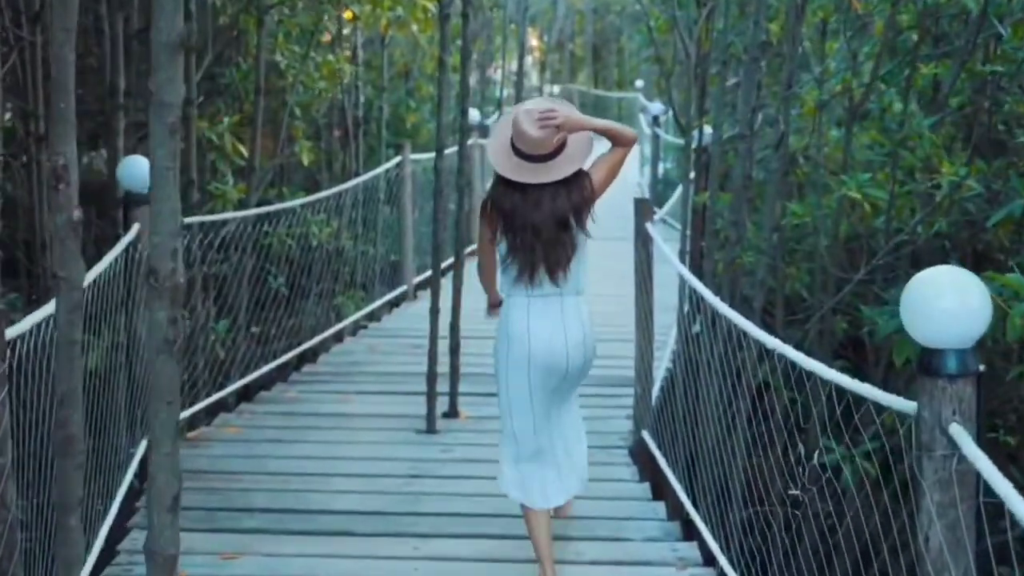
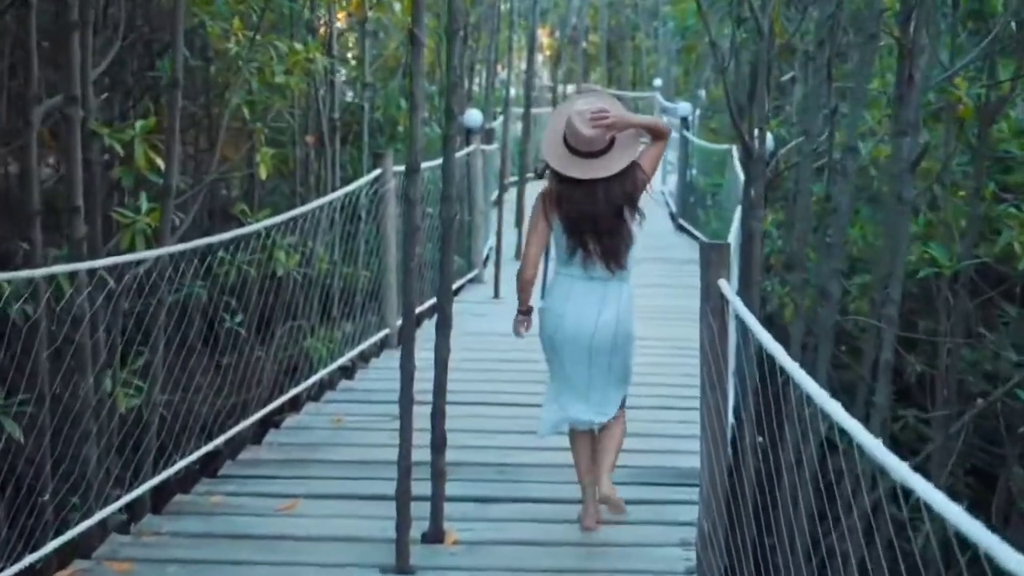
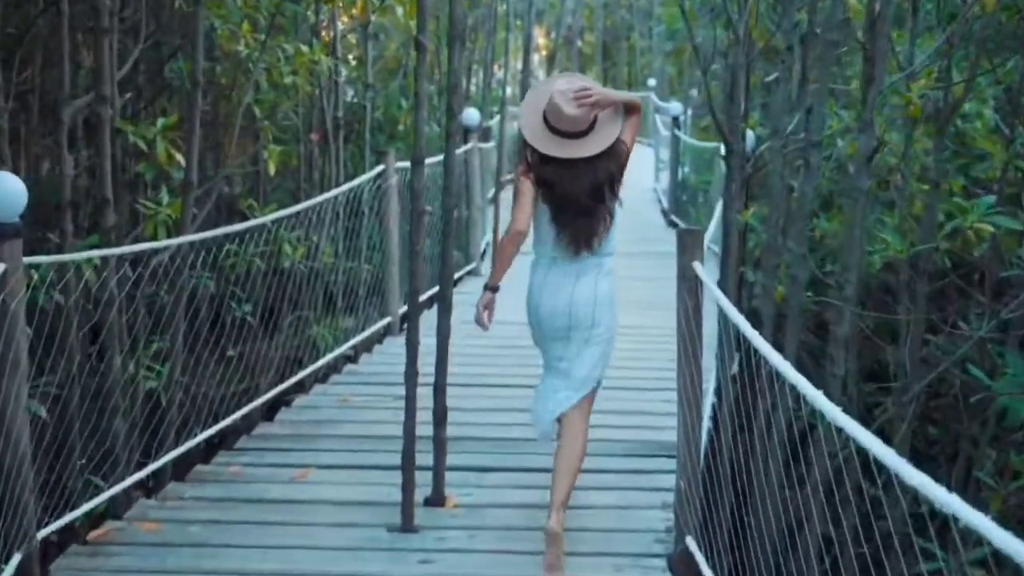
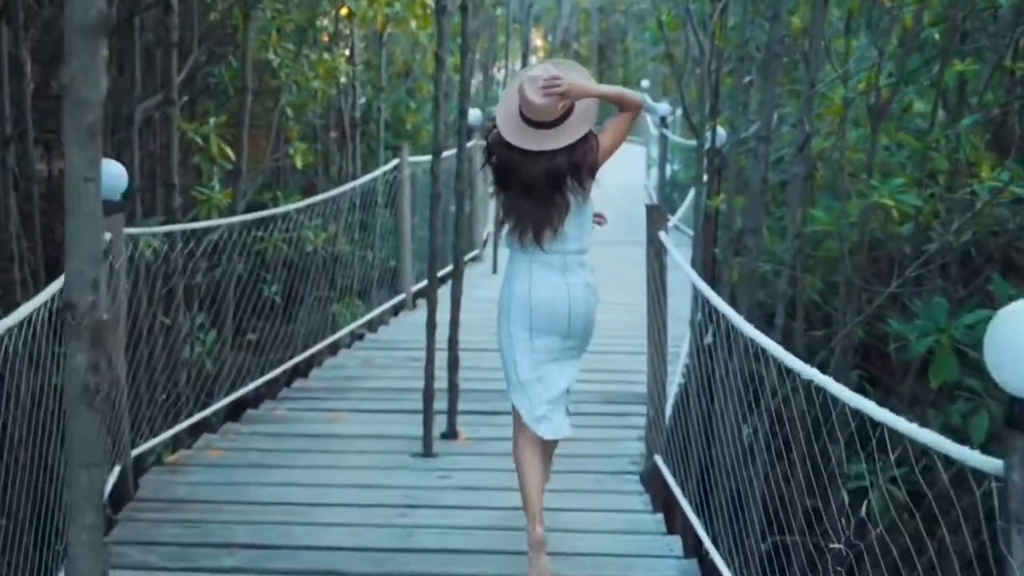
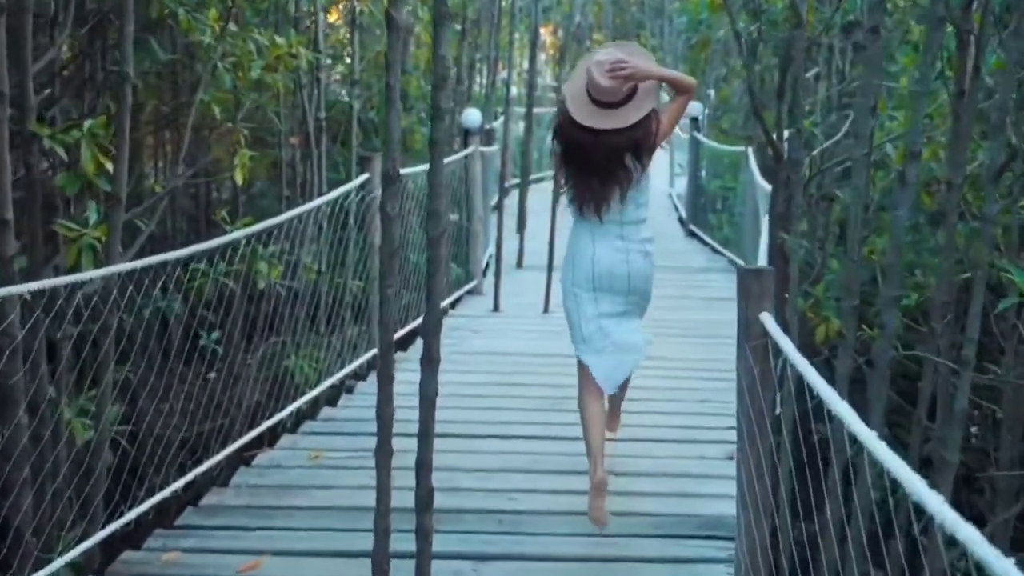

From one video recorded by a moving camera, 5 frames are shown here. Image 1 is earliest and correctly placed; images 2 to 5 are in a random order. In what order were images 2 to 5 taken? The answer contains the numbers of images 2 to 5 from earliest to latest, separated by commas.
4, 3, 2, 5
